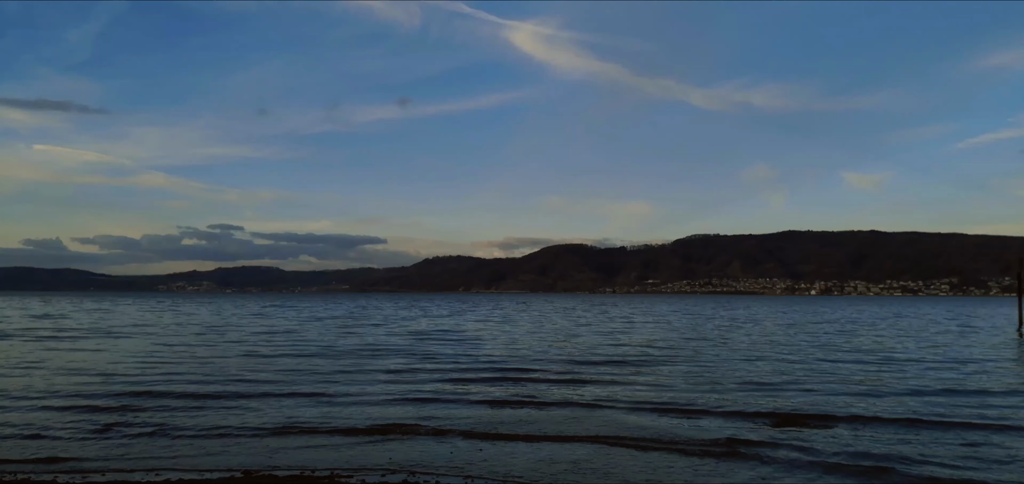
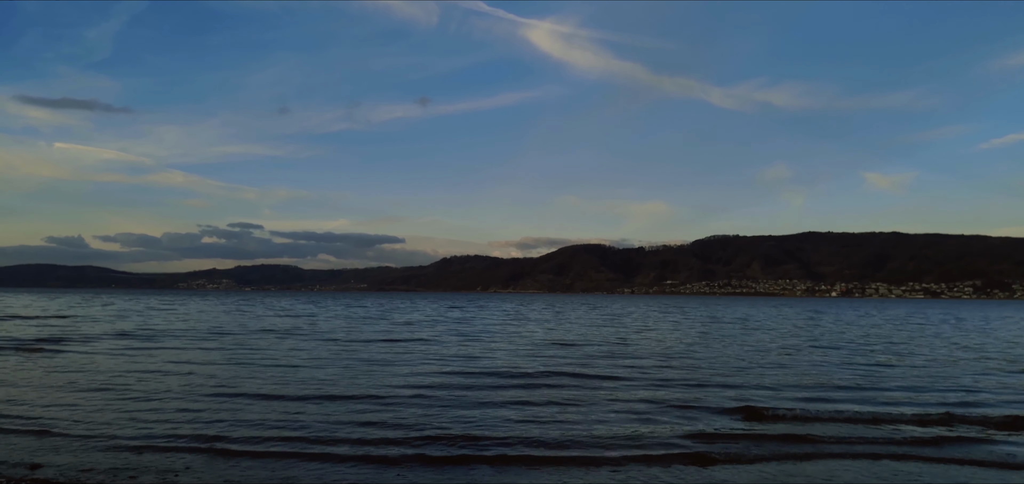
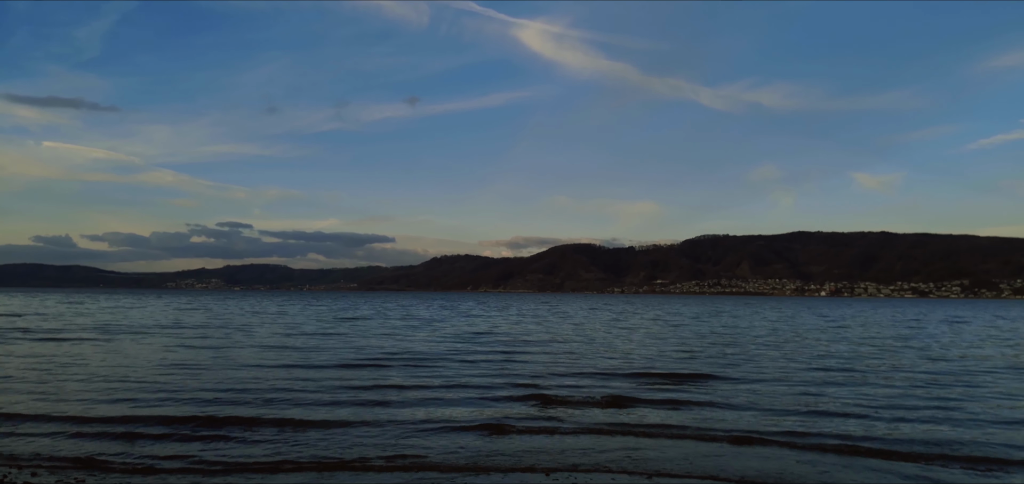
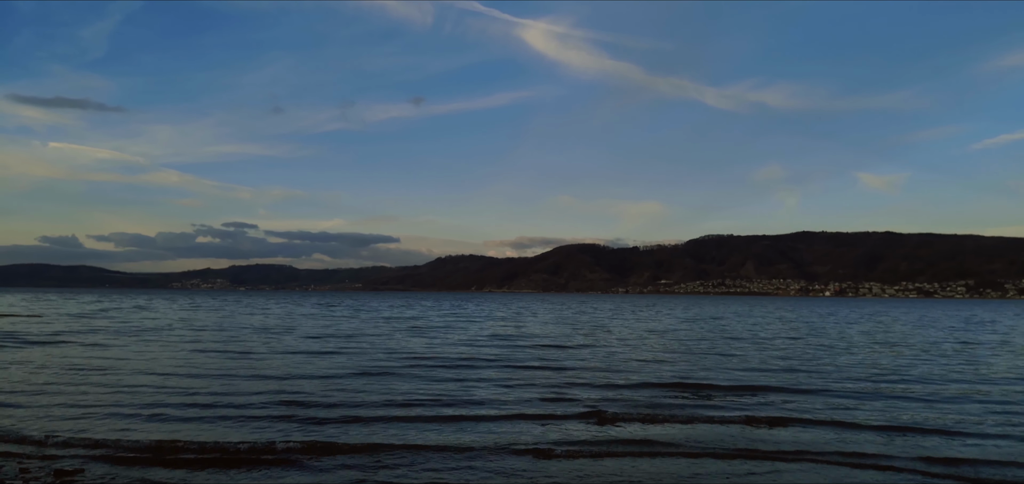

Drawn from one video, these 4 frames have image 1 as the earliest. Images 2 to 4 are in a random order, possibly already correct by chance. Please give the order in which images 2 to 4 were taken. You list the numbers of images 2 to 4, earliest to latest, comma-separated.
3, 4, 2
